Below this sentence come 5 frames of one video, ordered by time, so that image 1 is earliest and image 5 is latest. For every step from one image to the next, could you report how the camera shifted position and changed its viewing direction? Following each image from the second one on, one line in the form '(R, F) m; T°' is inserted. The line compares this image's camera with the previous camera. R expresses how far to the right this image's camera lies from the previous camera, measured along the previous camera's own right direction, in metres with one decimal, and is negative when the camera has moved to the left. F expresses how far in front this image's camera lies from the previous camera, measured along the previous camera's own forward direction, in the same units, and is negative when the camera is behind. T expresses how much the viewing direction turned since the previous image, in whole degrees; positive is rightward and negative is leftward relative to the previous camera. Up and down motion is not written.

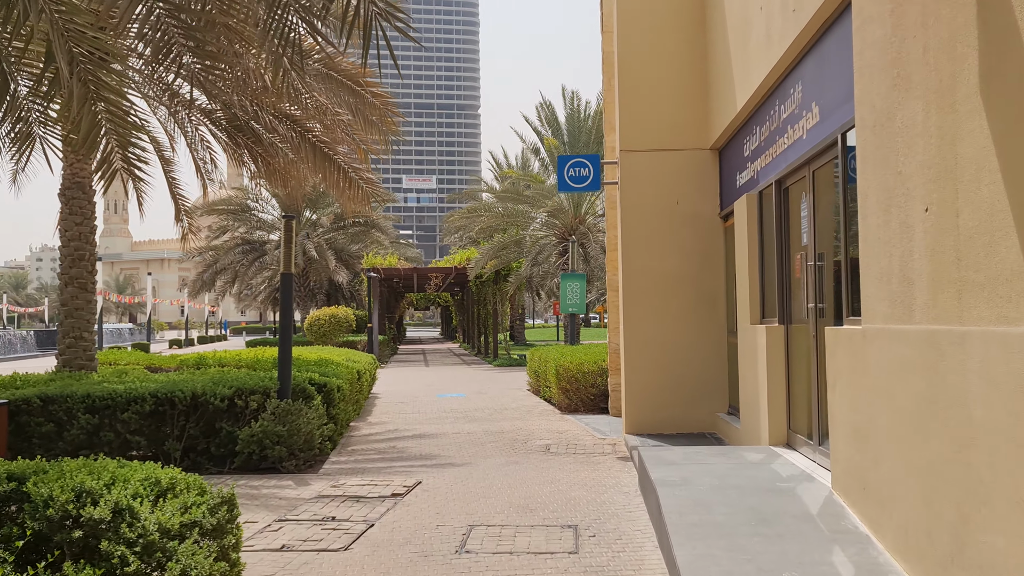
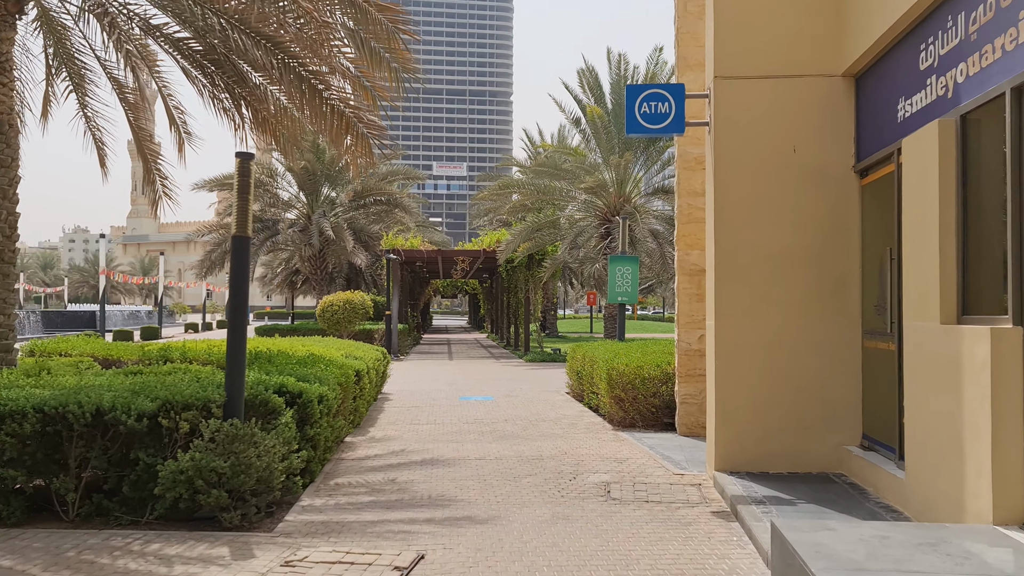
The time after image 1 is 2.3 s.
(-0.1, +2.4) m; -2°
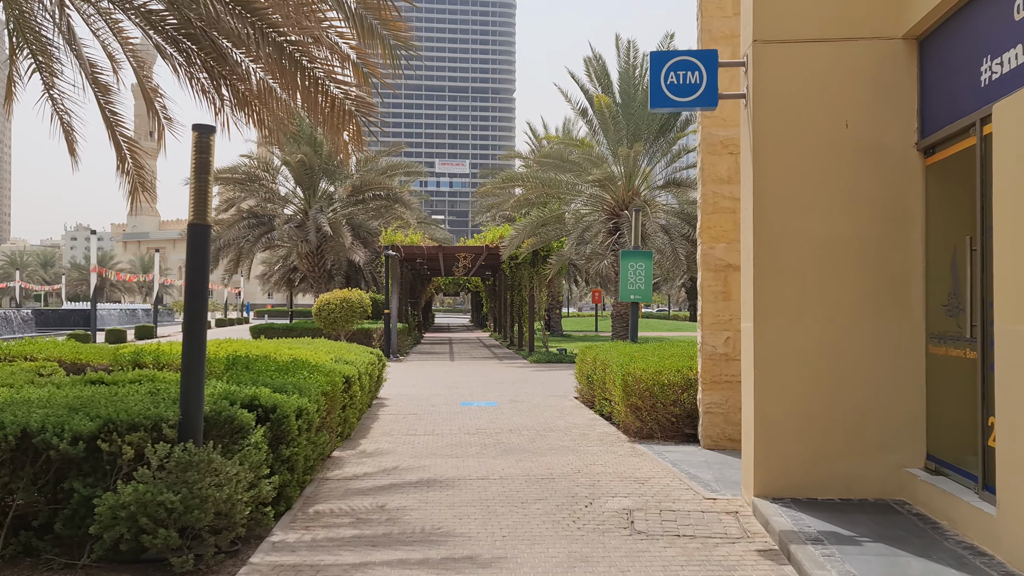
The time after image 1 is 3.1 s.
(0.0, +0.9) m; 0°
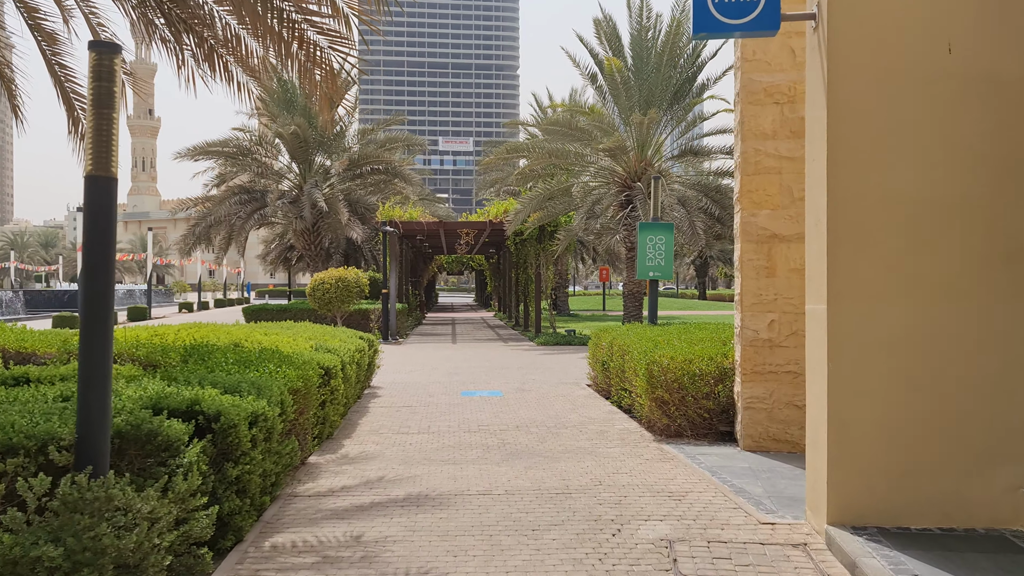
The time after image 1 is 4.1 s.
(0.0, +1.2) m; 0°
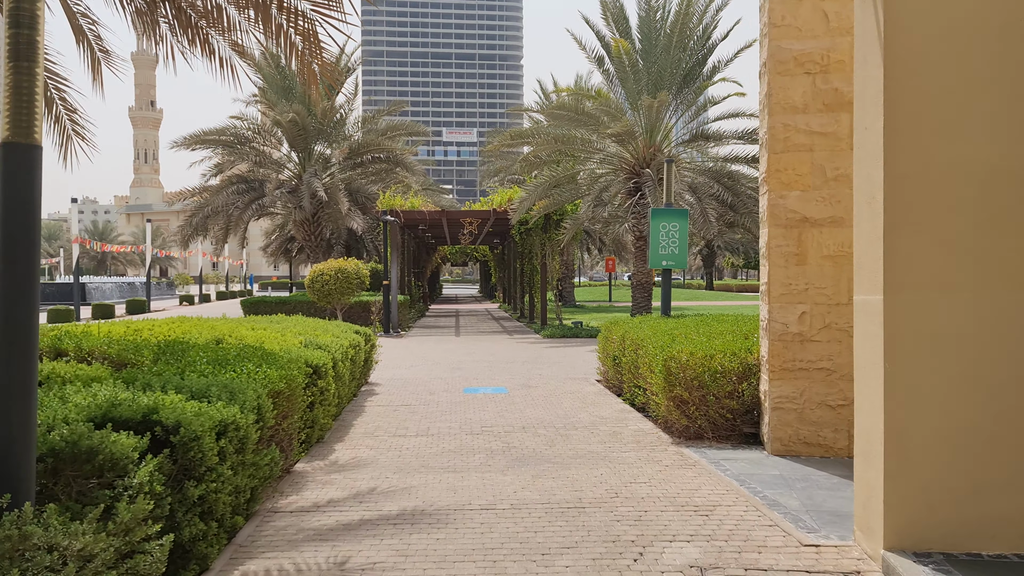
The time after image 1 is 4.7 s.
(0.0, +0.6) m; 0°
